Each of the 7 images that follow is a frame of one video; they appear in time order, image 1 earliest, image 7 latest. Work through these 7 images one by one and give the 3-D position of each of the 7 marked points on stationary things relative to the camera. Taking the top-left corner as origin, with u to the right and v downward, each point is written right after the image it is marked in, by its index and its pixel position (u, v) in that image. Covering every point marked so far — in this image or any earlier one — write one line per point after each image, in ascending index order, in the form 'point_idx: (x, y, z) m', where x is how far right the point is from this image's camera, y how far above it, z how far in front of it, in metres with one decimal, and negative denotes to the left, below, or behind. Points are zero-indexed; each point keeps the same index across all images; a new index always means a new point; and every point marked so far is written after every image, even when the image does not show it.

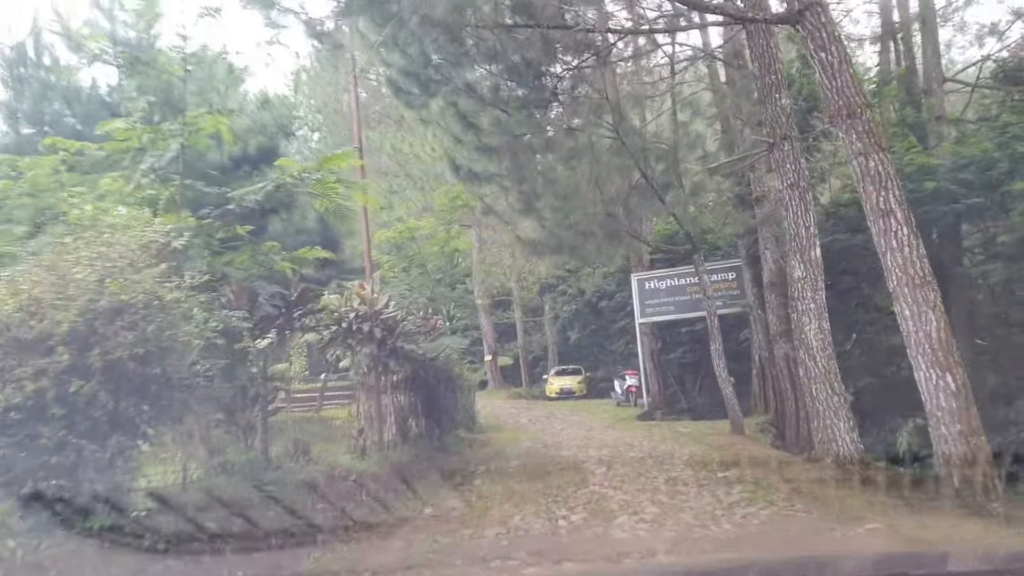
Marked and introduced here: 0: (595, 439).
0: (+1.4, -2.7, +13.7) m
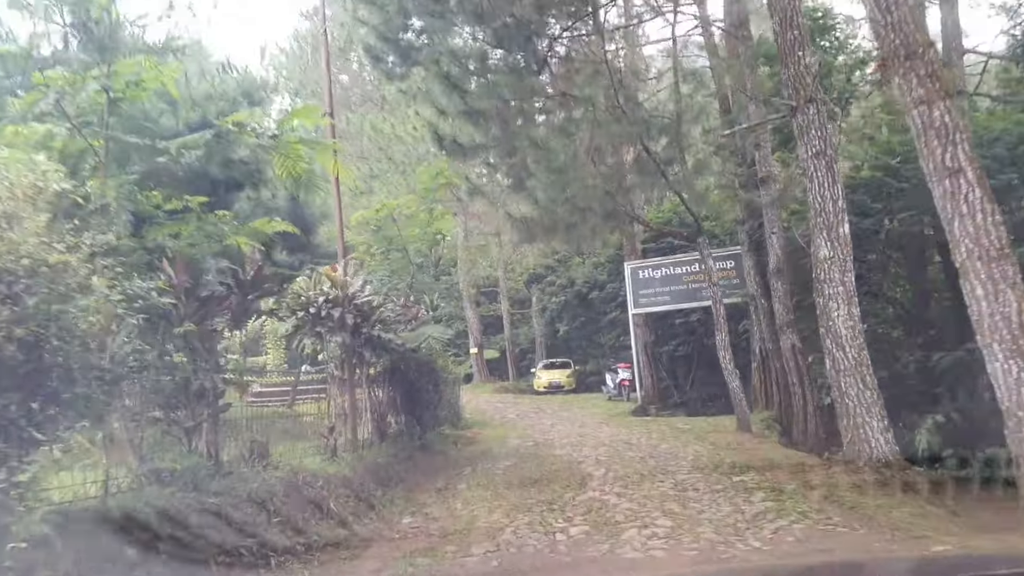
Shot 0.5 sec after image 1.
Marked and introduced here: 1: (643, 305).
0: (+1.2, -2.5, +12.8) m
1: (+3.4, -0.5, +19.9) m
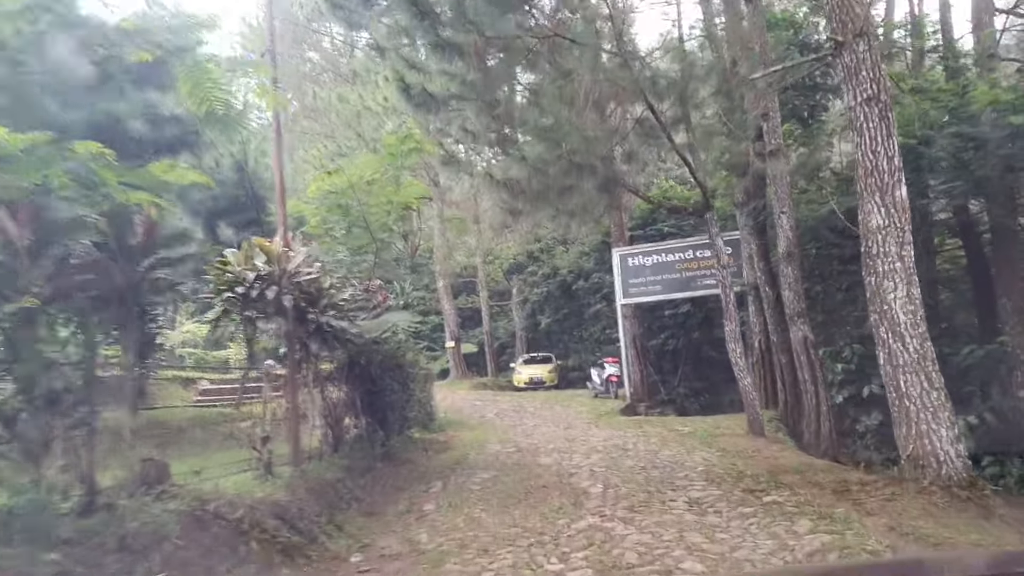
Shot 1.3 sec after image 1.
0: (+0.9, -2.2, +11.2) m
1: (+2.9, -0.2, +18.4) m
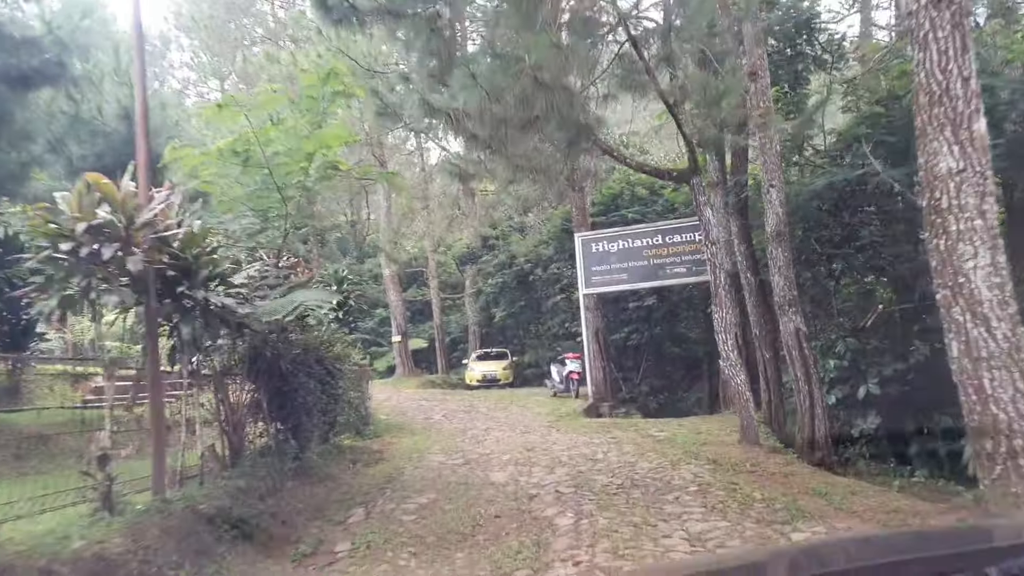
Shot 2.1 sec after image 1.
0: (+0.3, -2.0, +9.4) m
1: (+1.8, +0.1, +16.7) m
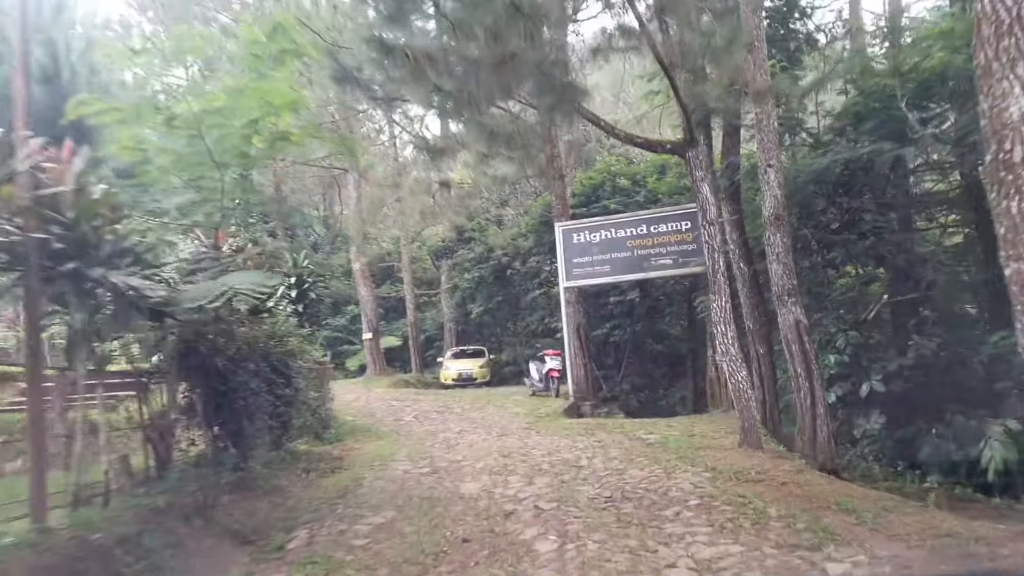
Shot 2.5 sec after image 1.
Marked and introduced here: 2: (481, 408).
0: (0.0, -1.8, +8.4) m
1: (+1.3, +0.2, +15.8) m
2: (-0.6, -2.4, +15.7) m
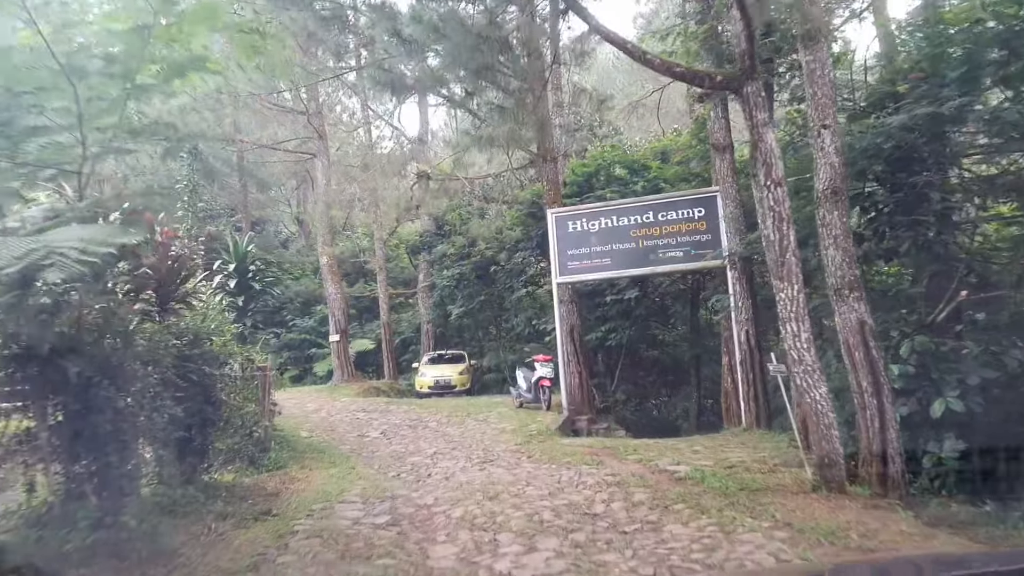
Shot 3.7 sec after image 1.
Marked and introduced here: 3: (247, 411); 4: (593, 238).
0: (-0.1, -1.7, +6.3) m
1: (+1.1, +0.3, +13.7) m
2: (-0.9, -2.3, +13.5) m
3: (-3.0, -1.4, +8.9) m
4: (+1.4, +0.9, +13.6) m
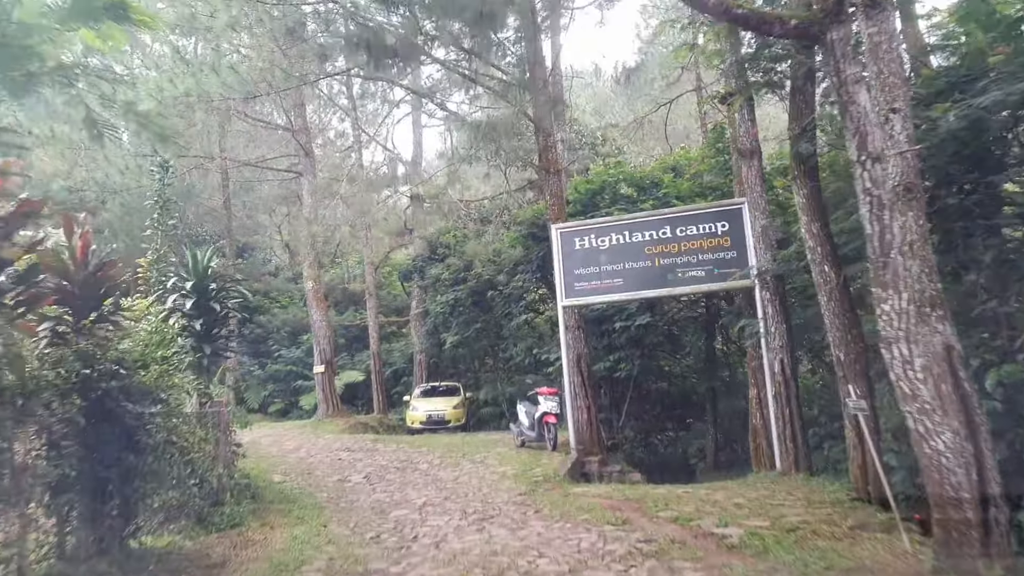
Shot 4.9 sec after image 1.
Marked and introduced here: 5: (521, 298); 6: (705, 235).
0: (0.0, -1.8, +4.8) m
1: (+1.1, -0.1, +12.2) m
2: (-0.9, -2.7, +11.9) m
3: (-3.0, -1.6, +7.3) m
4: (+1.5, +0.5, +12.2) m
5: (+0.2, -0.3, +19.7) m
6: (+2.9, +0.8, +11.8) m
